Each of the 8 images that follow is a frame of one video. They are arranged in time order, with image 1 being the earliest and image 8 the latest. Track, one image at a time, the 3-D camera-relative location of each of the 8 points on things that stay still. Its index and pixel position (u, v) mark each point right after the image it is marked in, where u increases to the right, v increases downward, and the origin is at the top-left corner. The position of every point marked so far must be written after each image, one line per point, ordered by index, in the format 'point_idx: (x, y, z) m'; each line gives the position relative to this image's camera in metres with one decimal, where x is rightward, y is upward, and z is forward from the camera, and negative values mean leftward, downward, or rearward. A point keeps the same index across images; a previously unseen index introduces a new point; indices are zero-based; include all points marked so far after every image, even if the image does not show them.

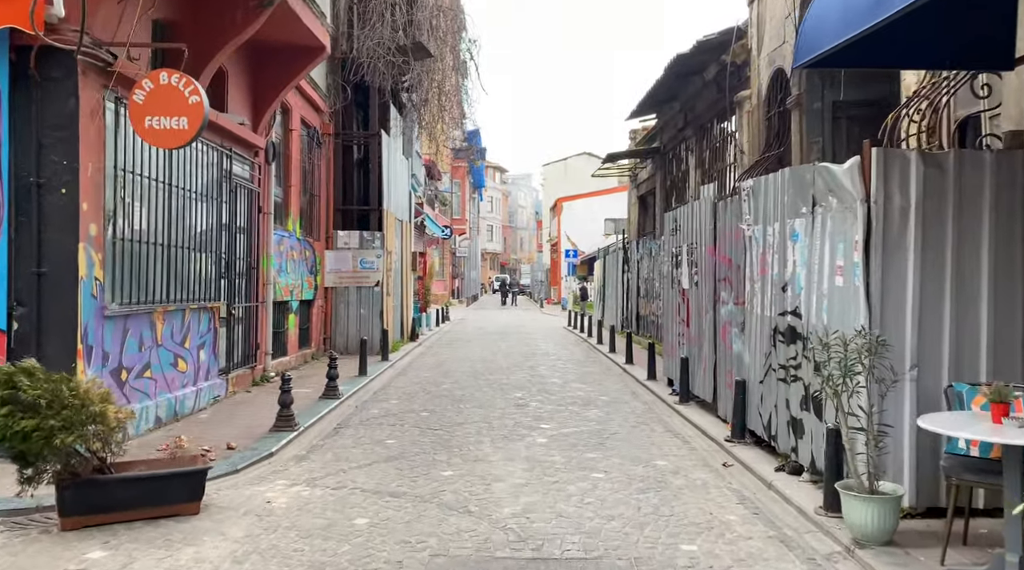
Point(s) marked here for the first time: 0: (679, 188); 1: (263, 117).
0: (+3.8, +2.2, +19.9) m
1: (-3.7, +2.5, +13.2) m
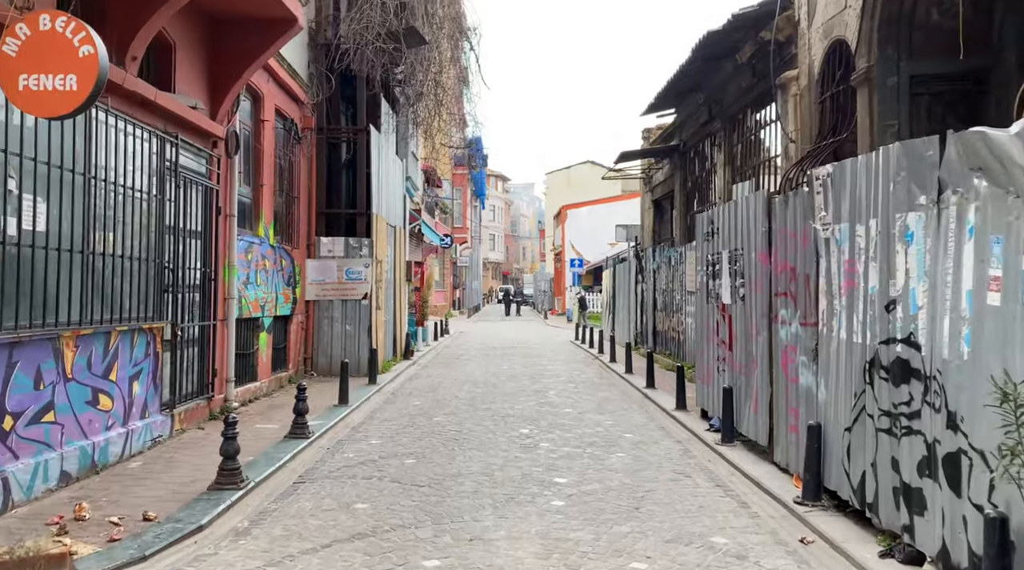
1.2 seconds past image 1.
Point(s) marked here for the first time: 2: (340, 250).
0: (+3.9, +1.9, +17.8) m
1: (-3.6, +2.3, +11.2) m
2: (-3.2, +0.6, +16.7) m
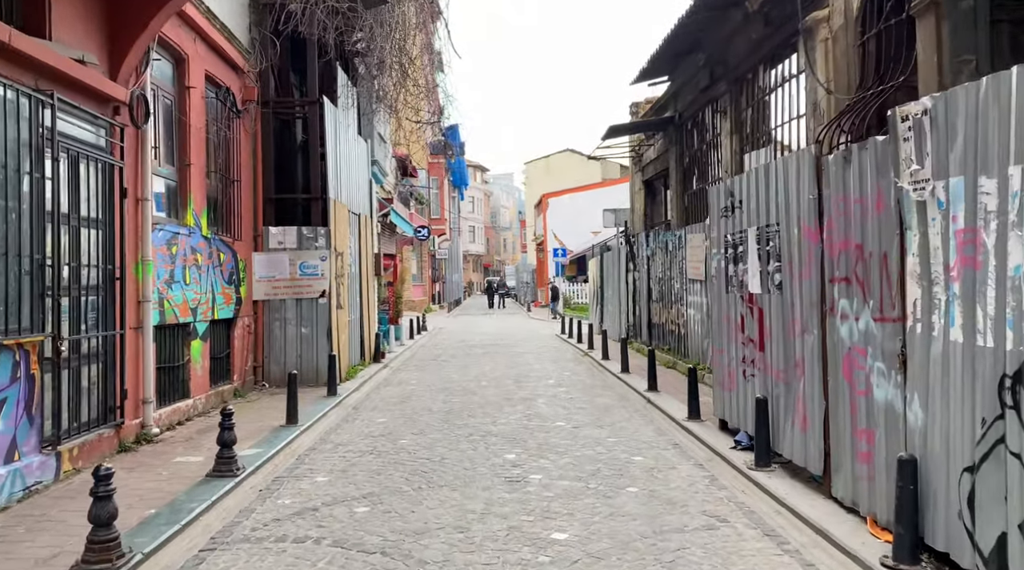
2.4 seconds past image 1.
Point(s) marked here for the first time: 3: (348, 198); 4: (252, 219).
0: (+3.4, +2.2, +15.8) m
1: (-3.9, +2.3, +9.0) m
2: (-3.6, +0.7, +14.6) m
3: (-3.1, +1.6, +17.1) m
4: (-4.2, +1.1, +14.3) m
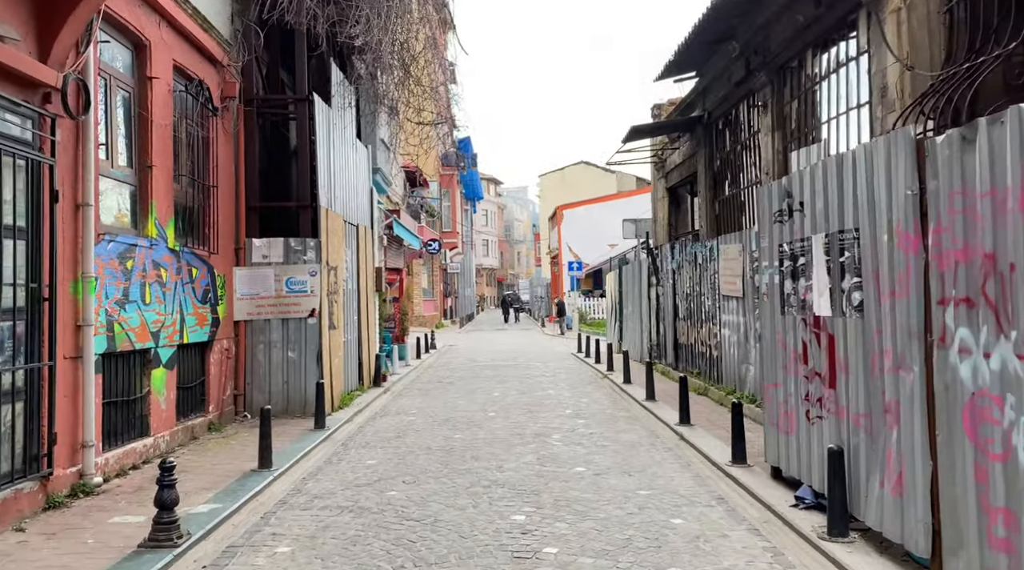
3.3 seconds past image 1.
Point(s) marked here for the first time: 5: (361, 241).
0: (+3.6, +1.9, +14.2) m
1: (-3.8, +2.1, +7.5) m
2: (-3.4, +0.4, +13.0) m
3: (-2.9, +1.3, +15.6) m
4: (-4.0, +0.8, +12.8) m
5: (-2.8, +0.8, +16.8) m
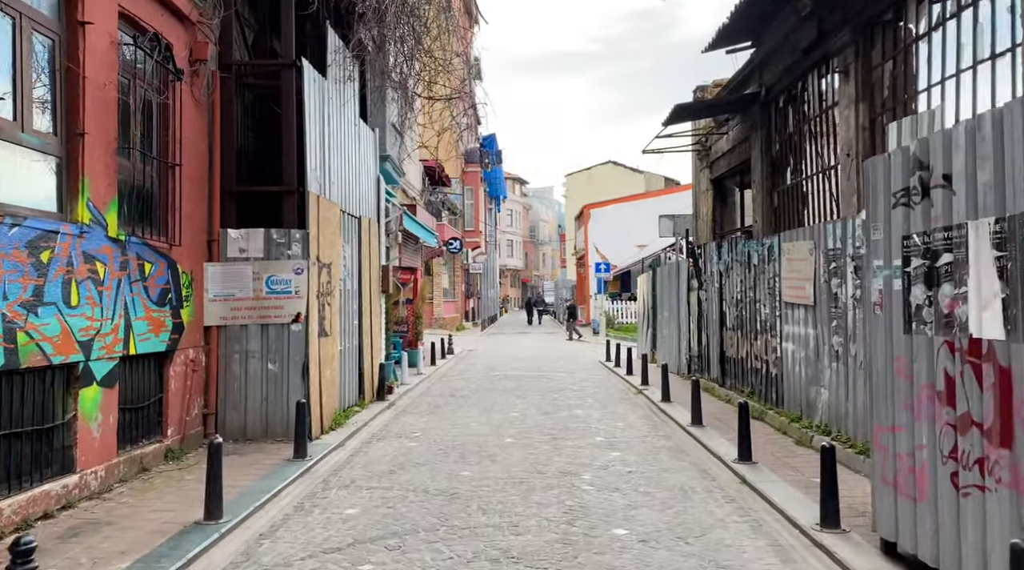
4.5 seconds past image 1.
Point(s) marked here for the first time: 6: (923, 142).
0: (+4.0, +1.8, +12.0) m
1: (-3.7, +2.1, +5.5) m
2: (-3.2, +0.4, +11.0) m
3: (-2.6, +1.3, +13.5) m
4: (-3.7, +0.8, +10.8) m
5: (-2.5, +0.8, +14.7) m
6: (+2.5, +0.9, +5.4) m
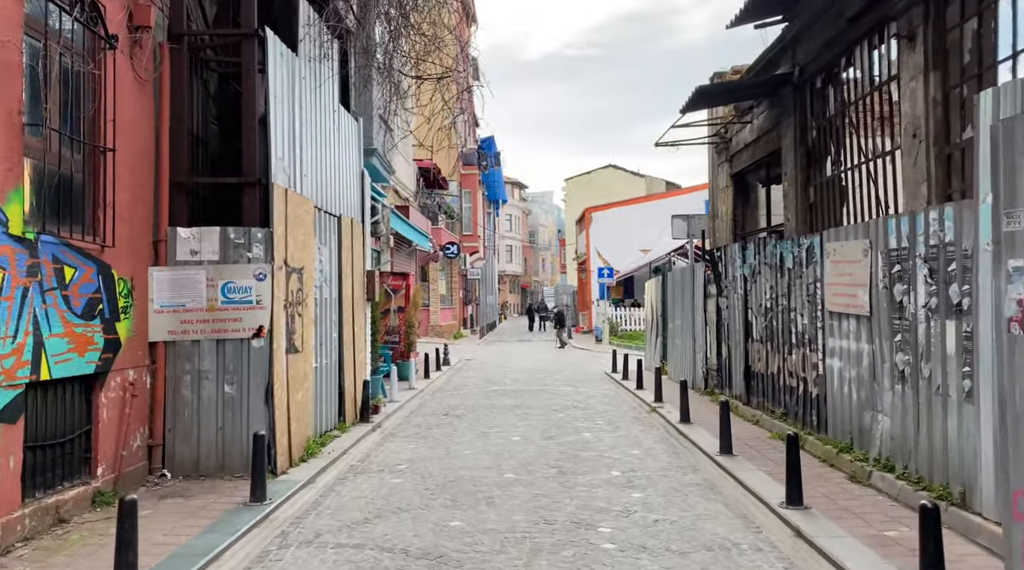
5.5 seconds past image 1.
0: (+3.9, +1.8, +10.4) m
1: (-3.7, +2.1, +3.9) m
2: (-3.2, +0.4, +9.4) m
3: (-2.6, +1.2, +11.9) m
4: (-3.7, +0.7, +9.2) m
5: (-2.5, +0.7, +13.1) m
6: (+2.5, +0.8, +3.7) m
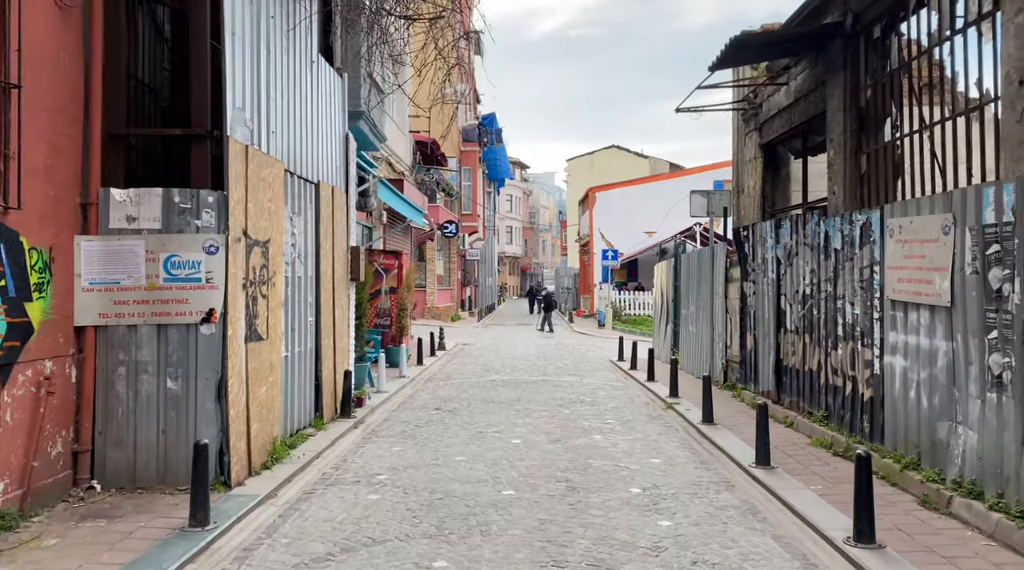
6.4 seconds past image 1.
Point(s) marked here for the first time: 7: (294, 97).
0: (+4.0, +1.9, +8.7) m
1: (-3.6, +2.2, +2.2) m
2: (-3.1, +0.6, +7.7) m
3: (-2.5, +1.5, +10.2) m
4: (-3.7, +1.0, +7.5) m
5: (-2.4, +1.0, +11.5) m
6: (+2.5, +0.9, +2.1) m
7: (-2.5, +2.2, +10.2) m
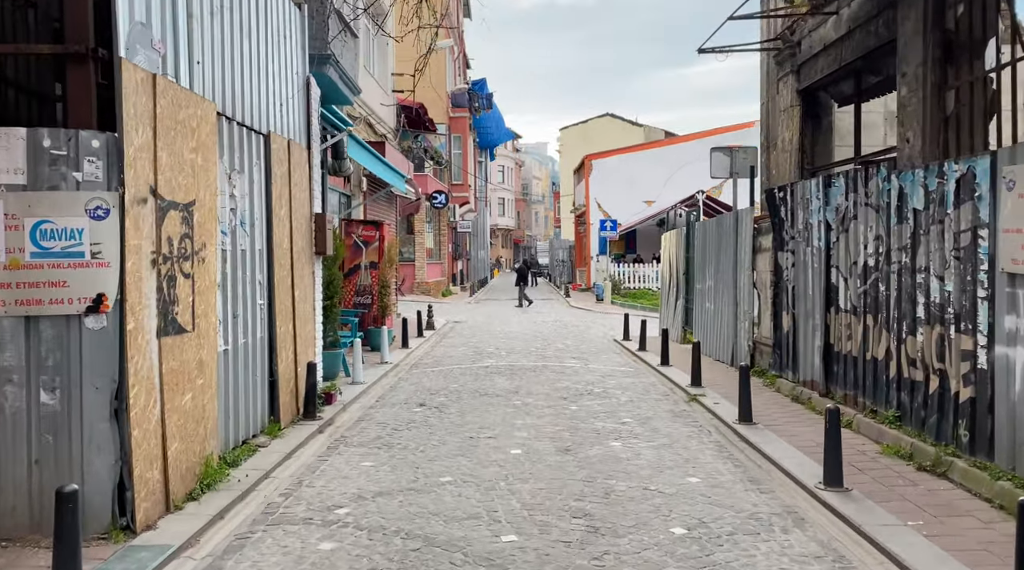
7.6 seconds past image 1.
0: (+4.0, +2.2, +6.6) m
1: (-3.6, +2.2, 0.0) m
2: (-3.1, +0.7, +5.6) m
3: (-2.6, +1.7, +8.1) m
4: (-3.7, +1.1, +5.4) m
5: (-2.5, +1.3, +9.3) m
6: (+2.6, +0.9, 0.0) m
7: (-2.6, +2.4, +8.1) m
